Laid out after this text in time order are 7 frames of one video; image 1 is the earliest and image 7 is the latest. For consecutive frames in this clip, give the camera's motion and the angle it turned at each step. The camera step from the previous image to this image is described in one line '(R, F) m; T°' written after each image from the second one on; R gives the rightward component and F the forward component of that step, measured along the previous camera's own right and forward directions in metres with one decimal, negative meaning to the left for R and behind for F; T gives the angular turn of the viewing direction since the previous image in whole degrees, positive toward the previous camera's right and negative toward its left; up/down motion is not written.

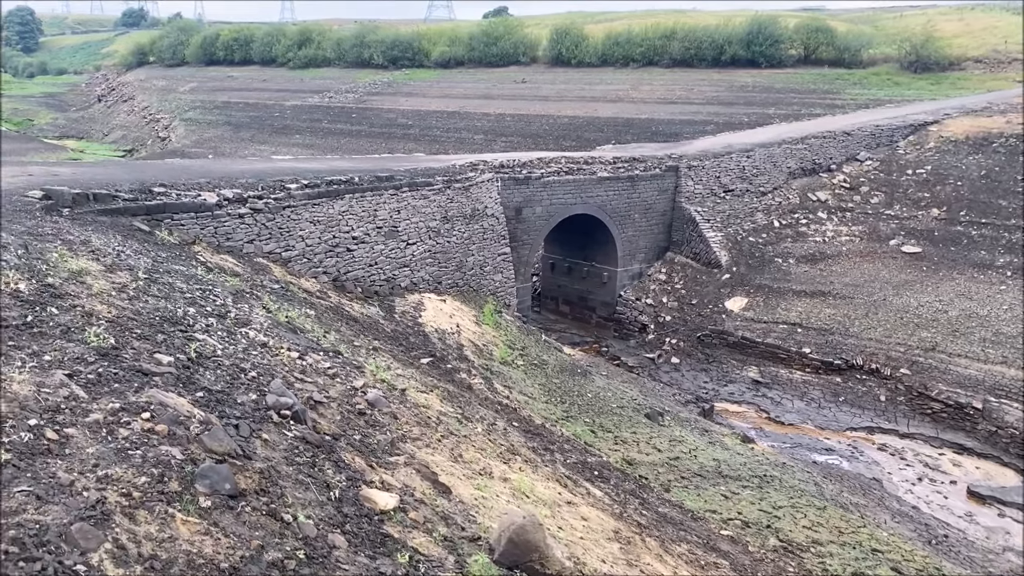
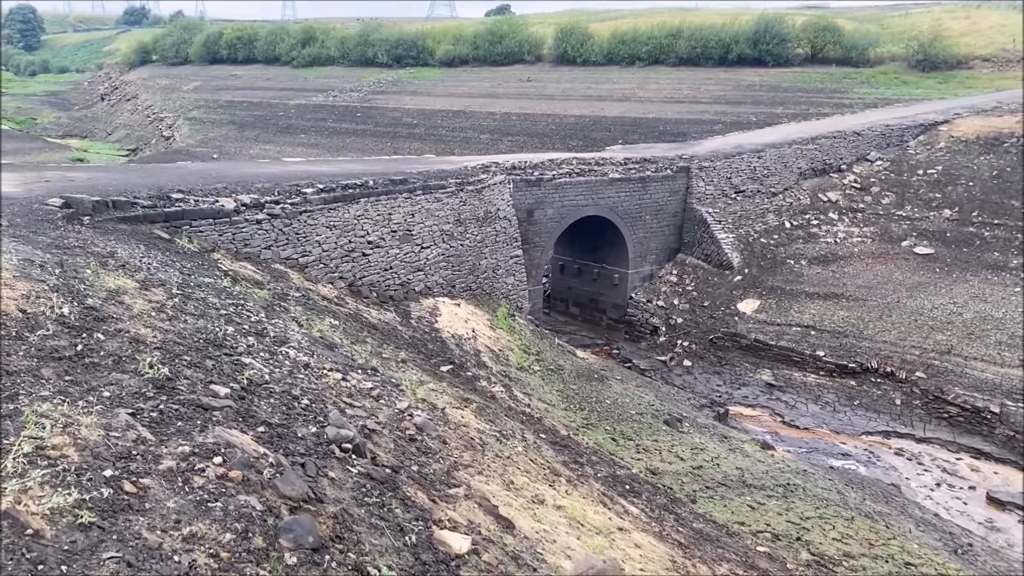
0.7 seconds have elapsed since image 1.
(-0.2, +0.1) m; 0°
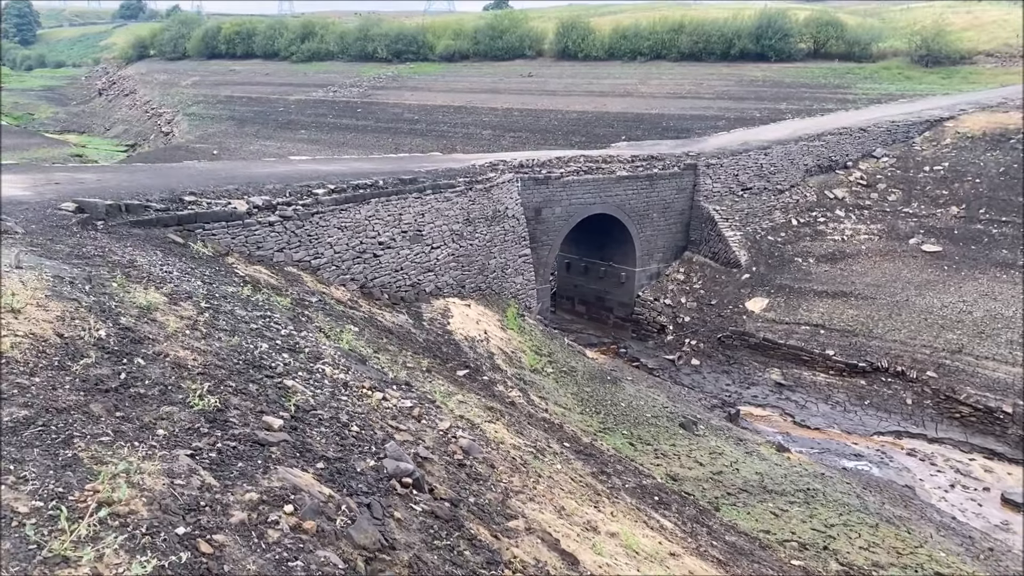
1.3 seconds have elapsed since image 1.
(-0.2, +0.1) m; 0°
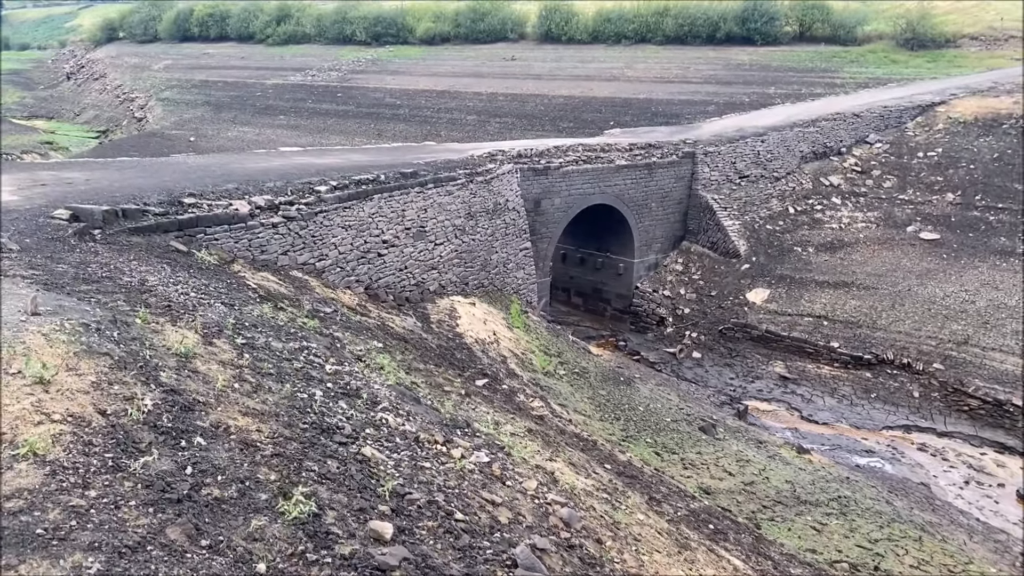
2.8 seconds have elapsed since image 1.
(-0.4, +0.4) m; +2°
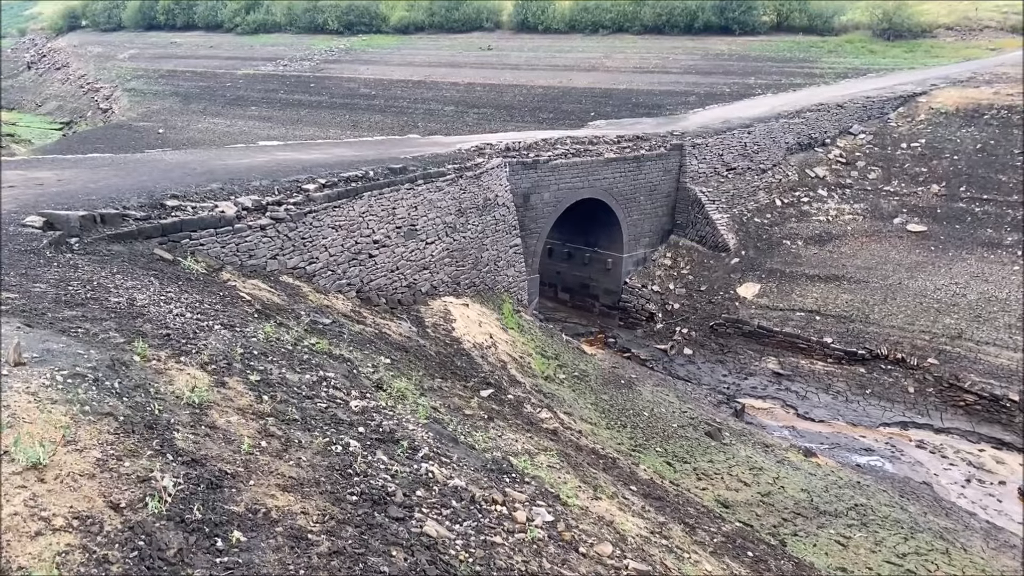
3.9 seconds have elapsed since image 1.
(-0.3, +0.4) m; +2°
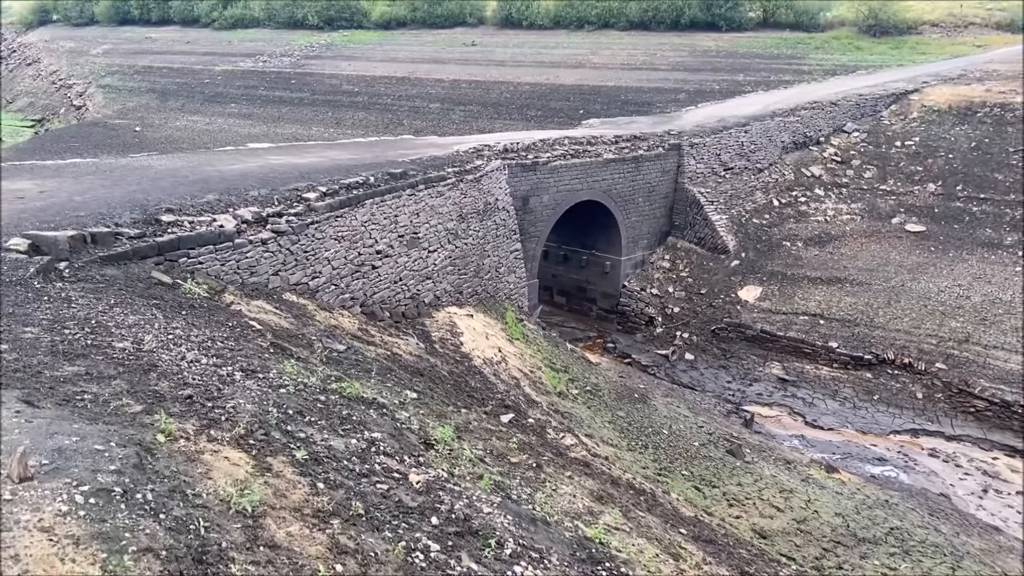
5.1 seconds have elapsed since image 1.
(-0.4, +0.4) m; +2°
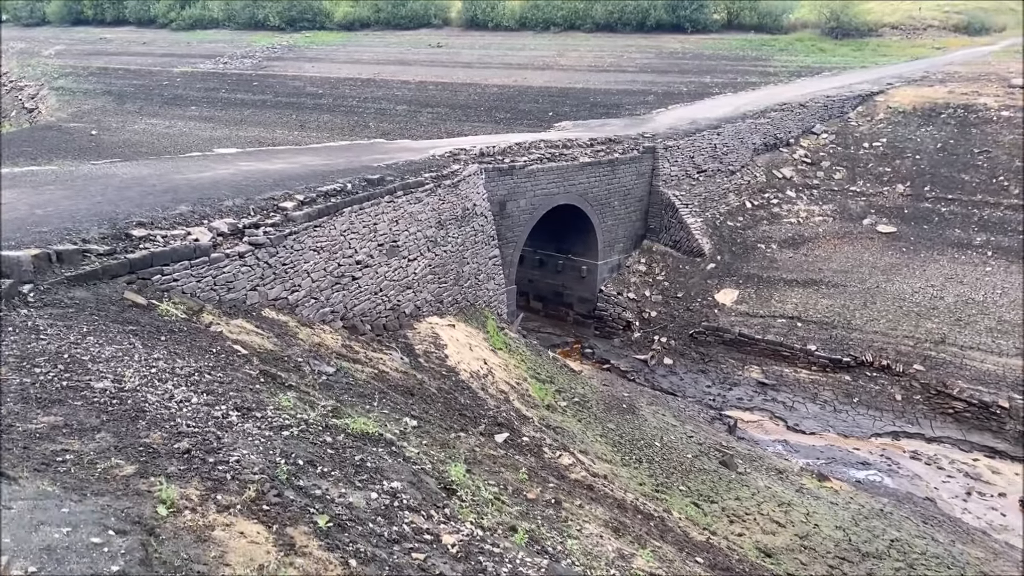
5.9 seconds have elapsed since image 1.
(-0.2, +0.3) m; +3°
